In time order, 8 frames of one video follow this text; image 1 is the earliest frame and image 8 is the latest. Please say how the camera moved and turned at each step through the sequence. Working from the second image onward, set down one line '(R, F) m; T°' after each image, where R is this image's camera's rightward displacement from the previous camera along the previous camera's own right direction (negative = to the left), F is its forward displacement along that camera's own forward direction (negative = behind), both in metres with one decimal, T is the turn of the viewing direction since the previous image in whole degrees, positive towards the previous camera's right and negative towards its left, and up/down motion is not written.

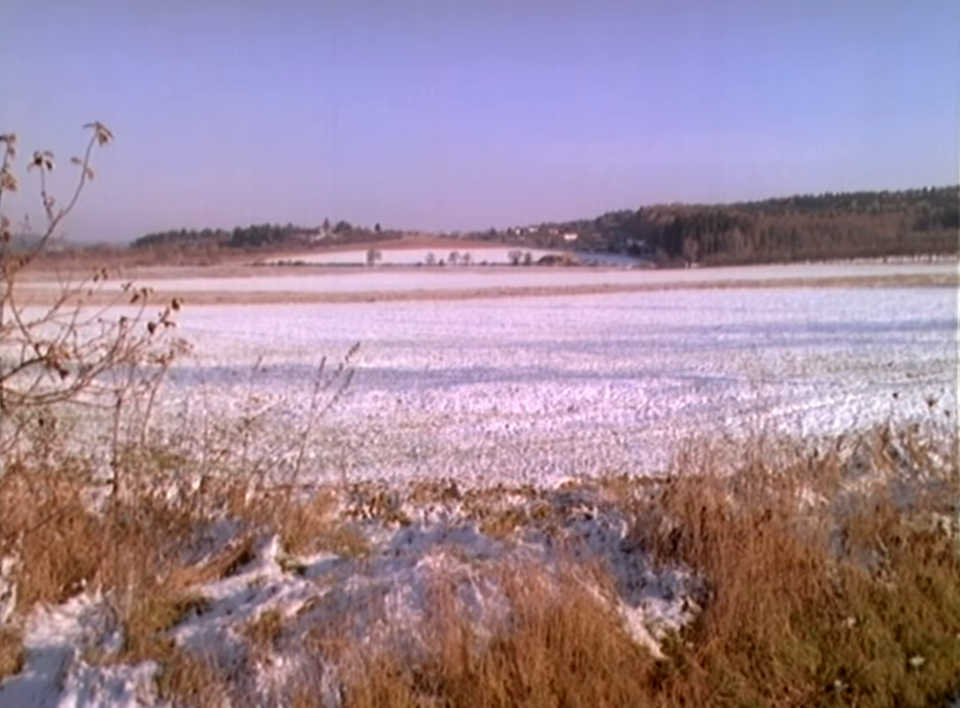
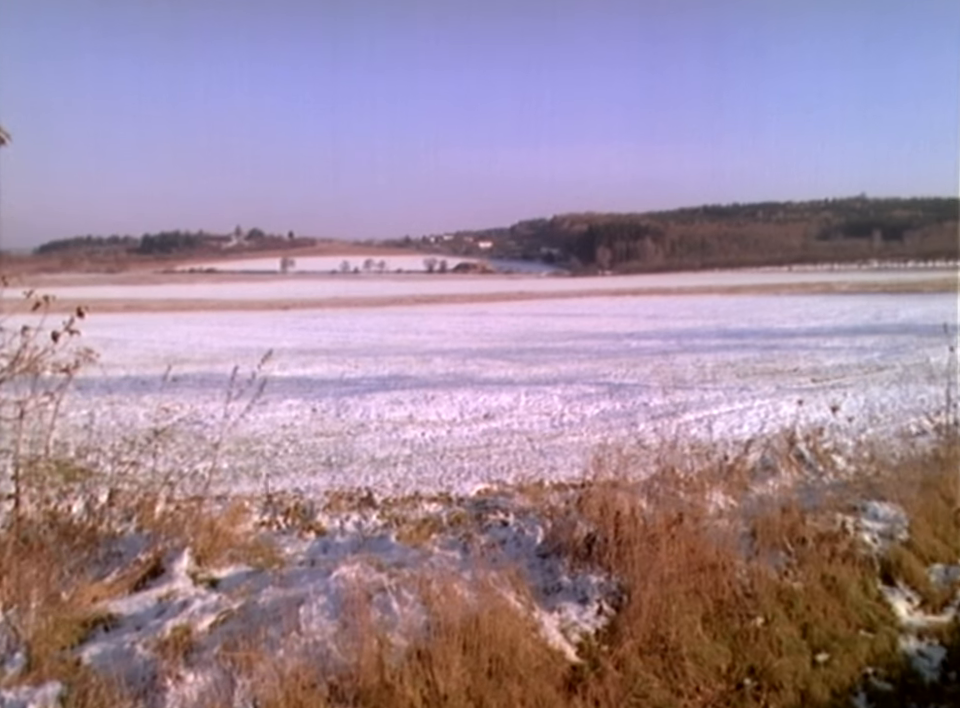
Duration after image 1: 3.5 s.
(+0.3, 0.0) m; +3°
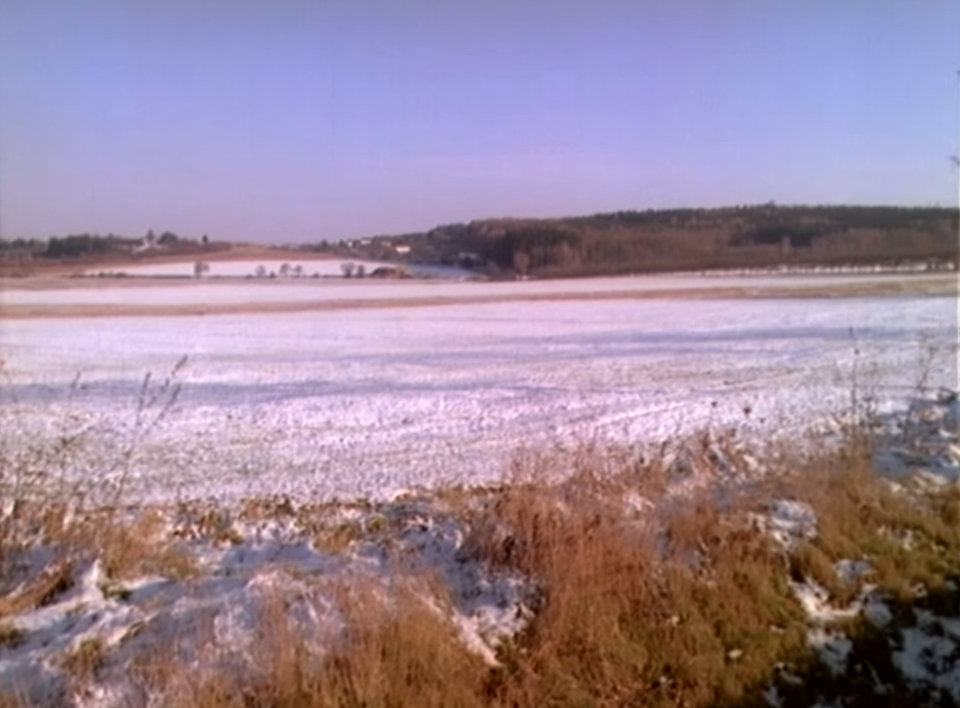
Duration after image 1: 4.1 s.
(+0.3, 0.0) m; +3°
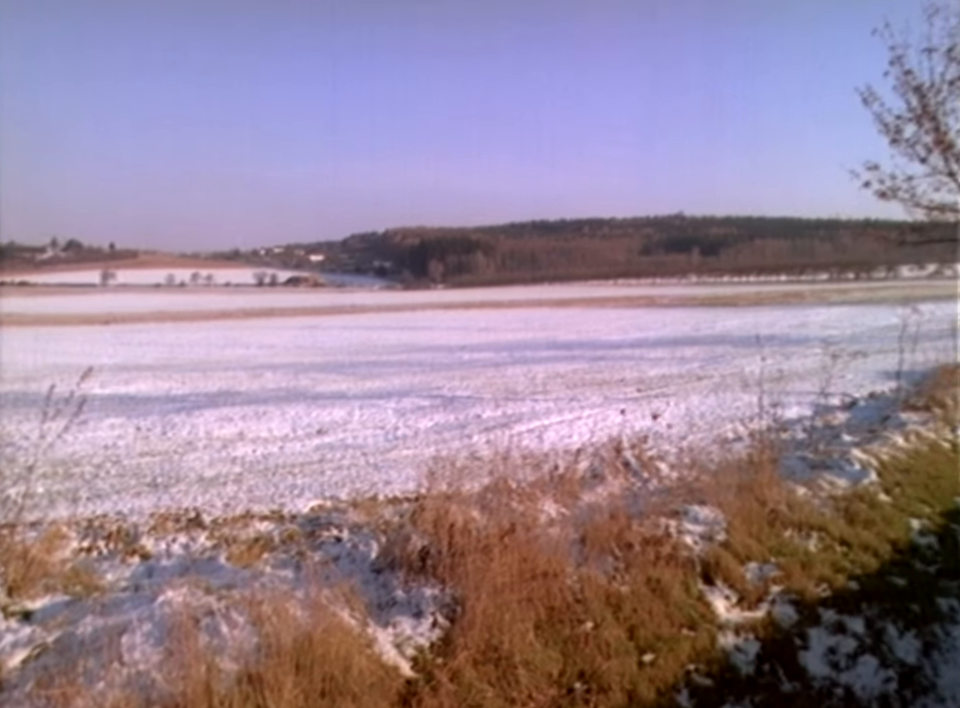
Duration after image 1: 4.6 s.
(+0.3, 0.0) m; +3°
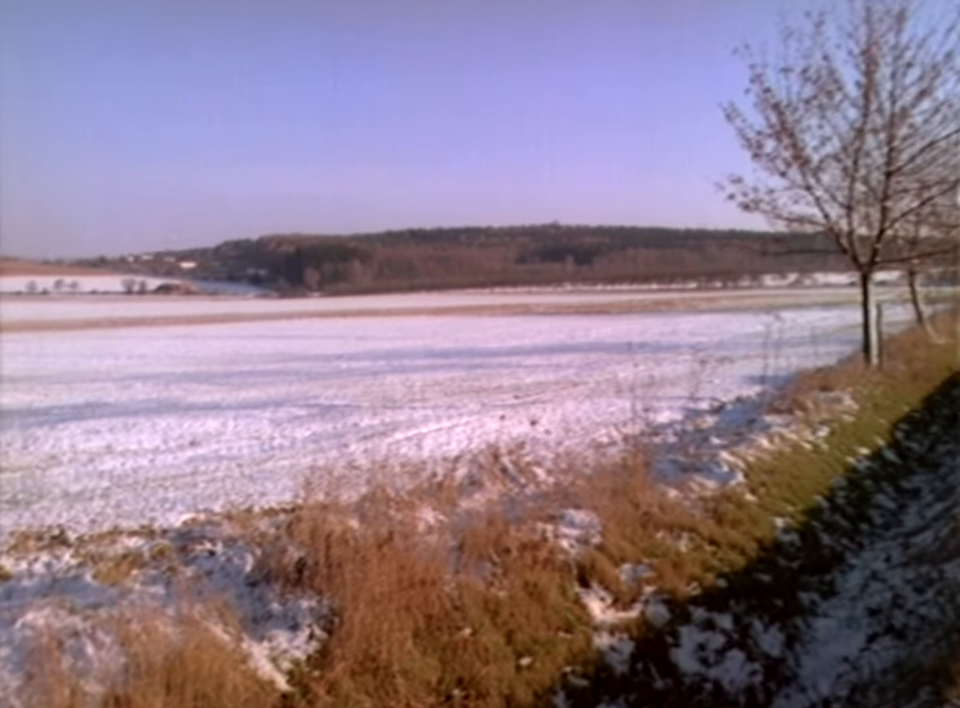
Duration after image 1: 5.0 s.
(+0.5, 0.0) m; +4°
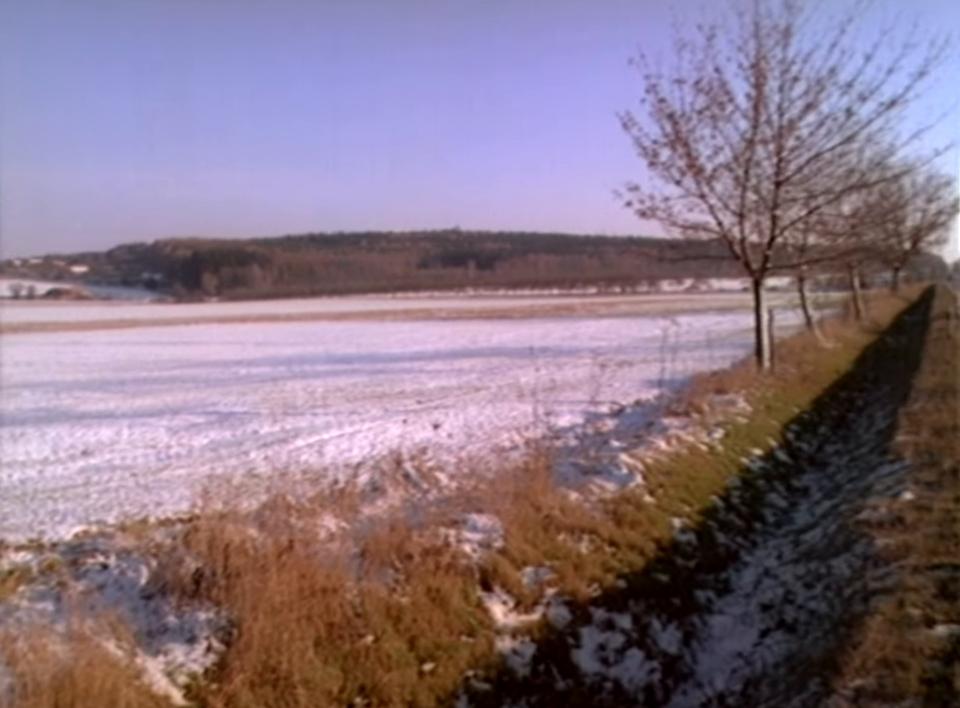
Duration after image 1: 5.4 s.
(+0.4, 0.0) m; +3°
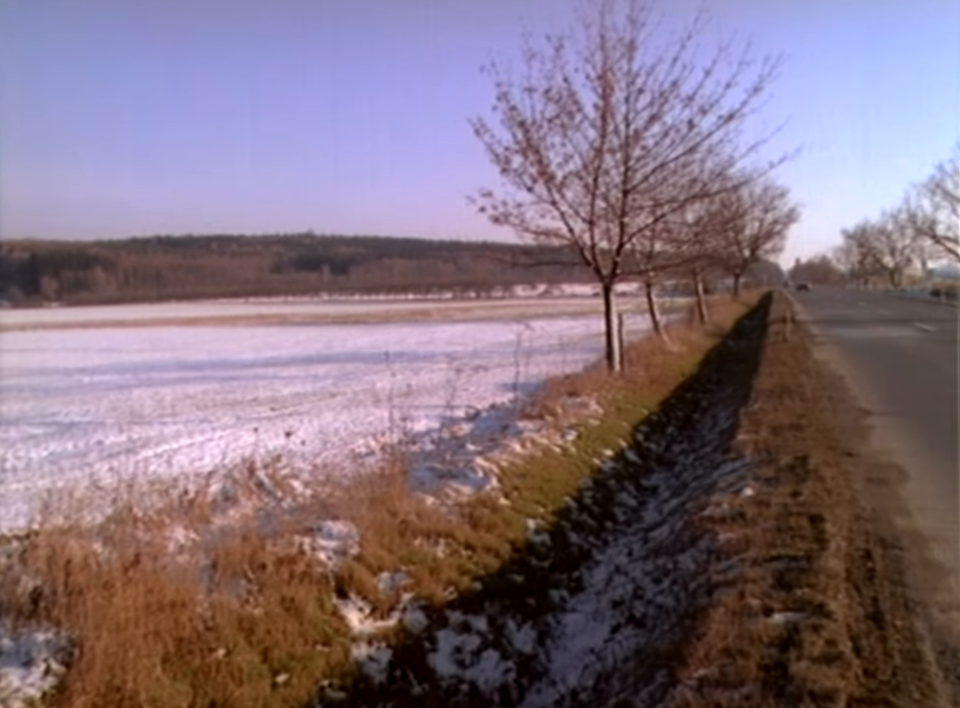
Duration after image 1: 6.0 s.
(+0.6, 0.0) m; +5°
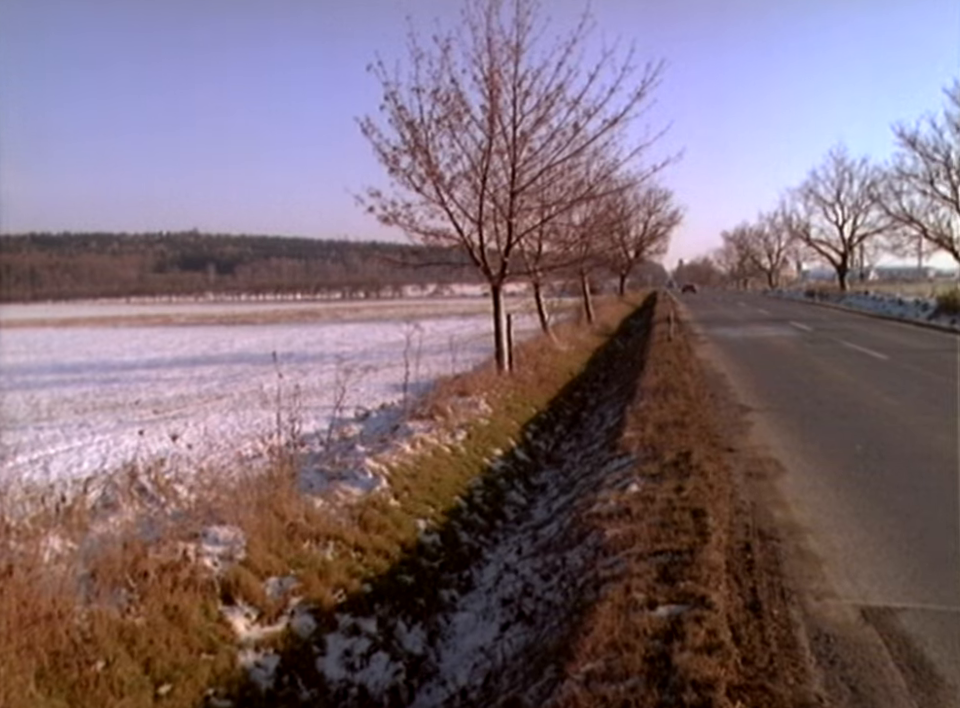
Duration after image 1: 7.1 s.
(+0.4, 0.0) m; +4°
